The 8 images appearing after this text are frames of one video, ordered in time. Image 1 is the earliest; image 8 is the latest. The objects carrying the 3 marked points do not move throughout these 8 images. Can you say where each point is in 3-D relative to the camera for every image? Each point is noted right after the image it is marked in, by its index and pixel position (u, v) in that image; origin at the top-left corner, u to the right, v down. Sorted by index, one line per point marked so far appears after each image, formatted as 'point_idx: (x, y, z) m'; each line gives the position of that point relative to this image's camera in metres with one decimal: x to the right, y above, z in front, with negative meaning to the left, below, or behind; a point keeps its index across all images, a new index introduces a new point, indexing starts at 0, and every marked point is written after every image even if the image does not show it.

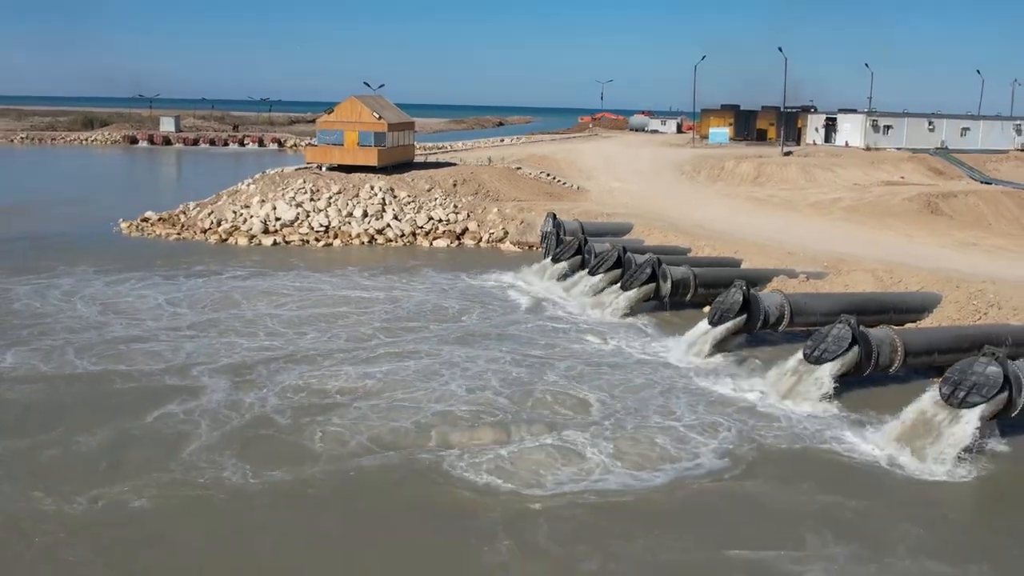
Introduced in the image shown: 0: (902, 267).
0: (+7.5, +0.4, +19.4) m
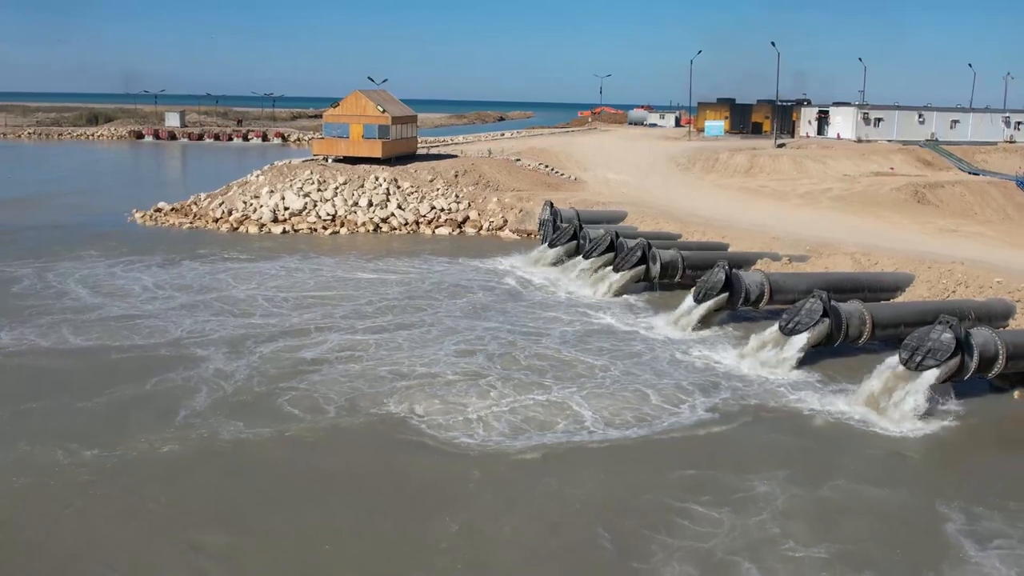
0: (+7.5, +0.8, +20.4) m
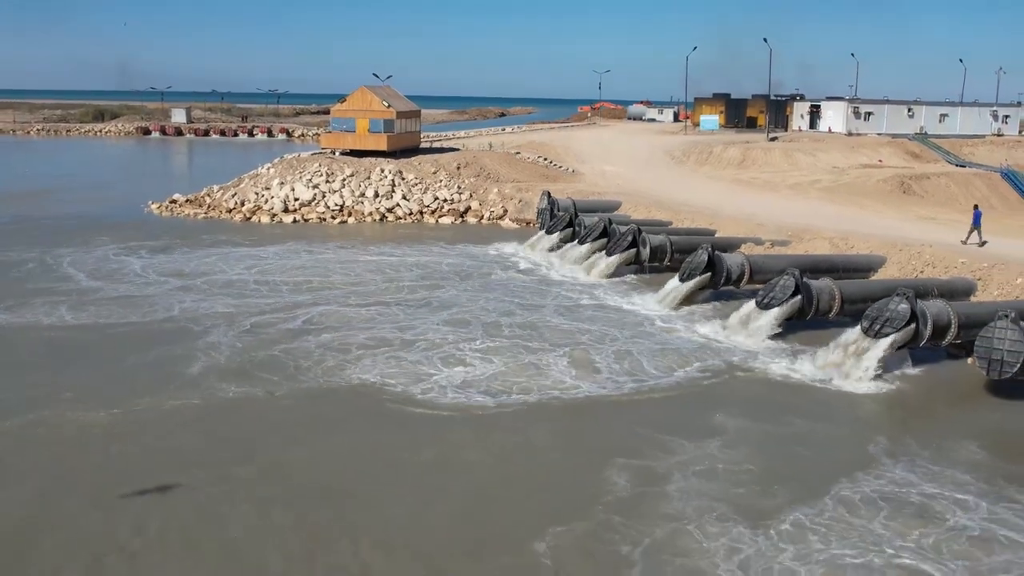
0: (+7.5, +1.1, +21.7) m
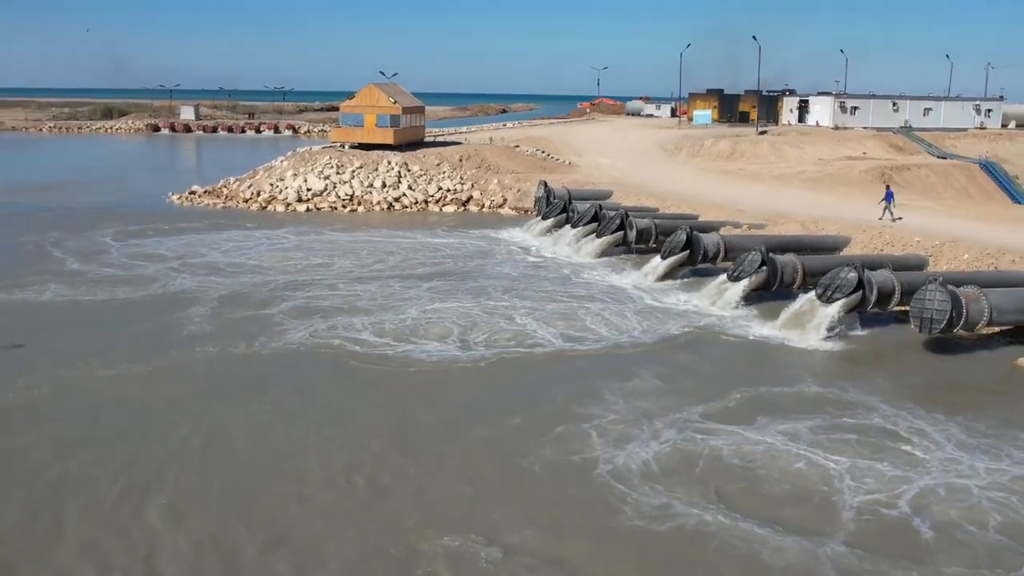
0: (+7.4, +1.6, +23.6) m
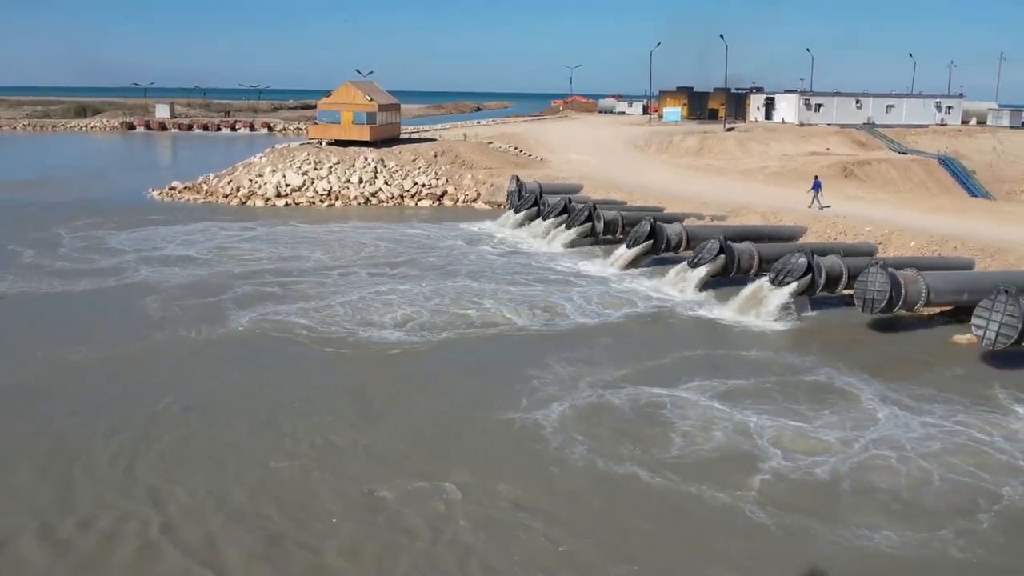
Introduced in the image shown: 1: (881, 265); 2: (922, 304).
0: (+6.8, +1.9, +24.7) m
1: (+5.6, +0.3, +15.3) m
2: (+6.2, -0.2, +15.2) m
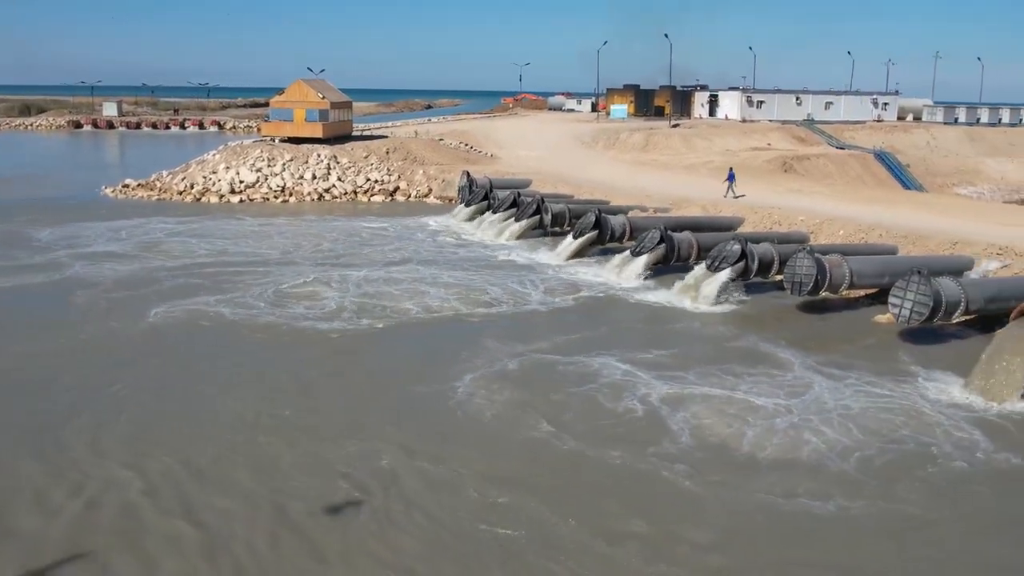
0: (+5.5, +2.2, +25.9) m
1: (+4.8, +0.6, +16.3) m
2: (+5.4, 0.0, +16.3) m
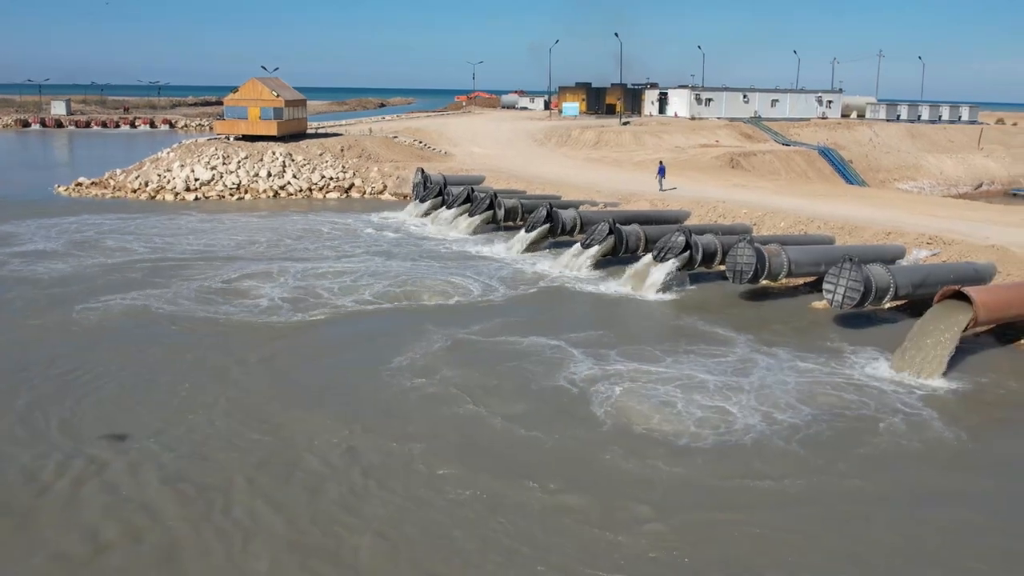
0: (+4.3, +2.4, +26.7) m
1: (+4.0, +0.8, +17.1) m
2: (+4.7, +0.2, +17.1) m
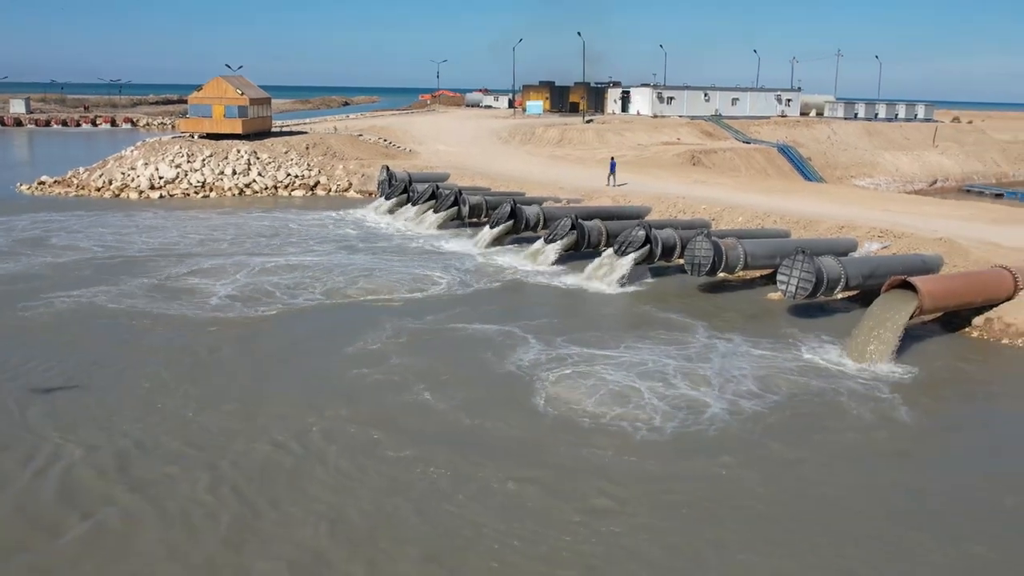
0: (+3.3, +2.6, +27.2) m
1: (+3.4, +0.9, +17.6) m
2: (+4.0, +0.4, +17.7) m
